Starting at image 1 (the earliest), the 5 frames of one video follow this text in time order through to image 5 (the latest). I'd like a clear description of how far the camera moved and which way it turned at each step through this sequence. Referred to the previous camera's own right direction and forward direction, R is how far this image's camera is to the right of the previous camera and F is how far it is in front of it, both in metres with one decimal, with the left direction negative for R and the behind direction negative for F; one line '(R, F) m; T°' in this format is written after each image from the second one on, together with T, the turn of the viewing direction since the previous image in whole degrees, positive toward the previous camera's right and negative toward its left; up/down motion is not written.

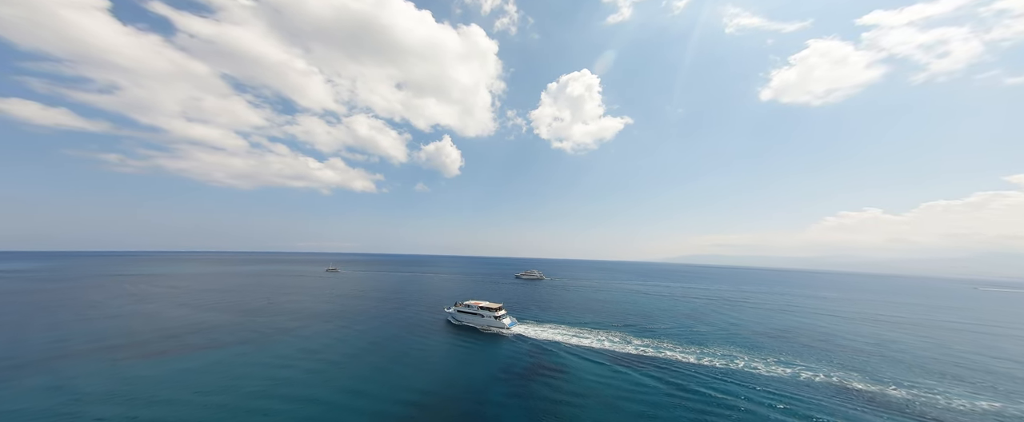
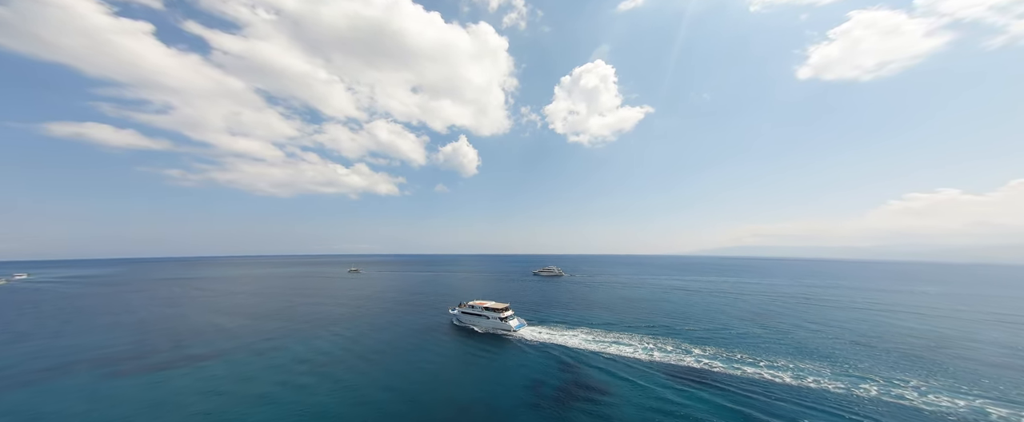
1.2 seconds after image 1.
(+0.9, +9.4) m; -4°
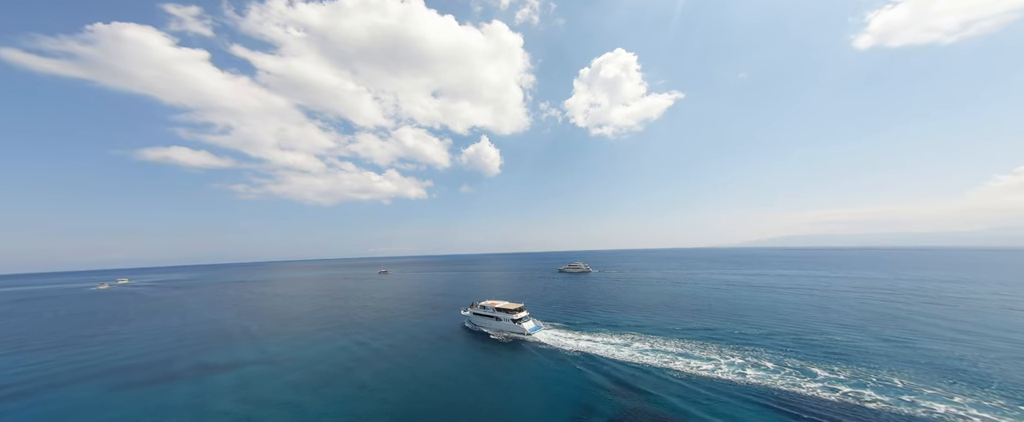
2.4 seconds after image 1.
(+1.4, +6.3) m; -5°
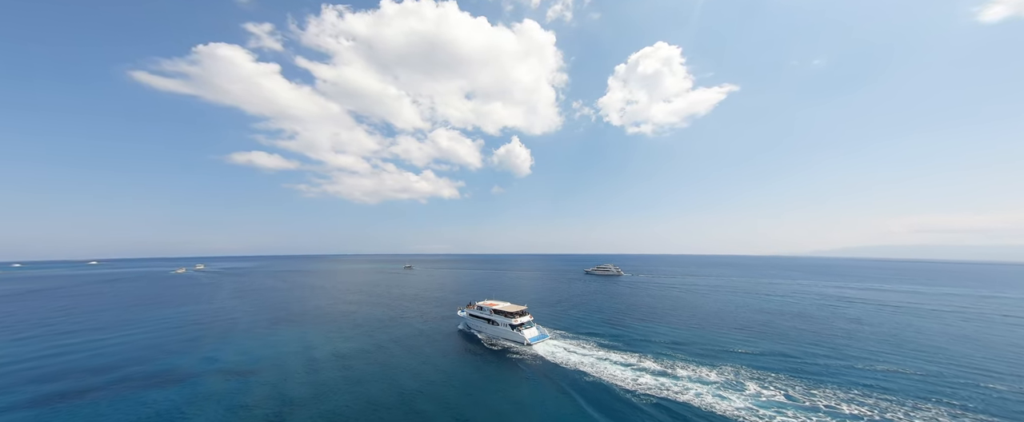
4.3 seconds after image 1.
(+1.5, +11.5) m; -6°
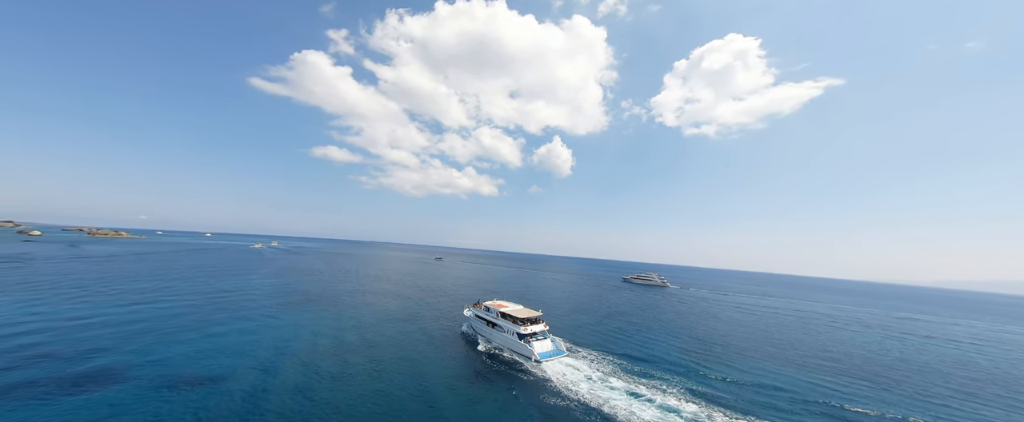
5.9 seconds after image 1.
(-0.6, +11.8) m; -8°
